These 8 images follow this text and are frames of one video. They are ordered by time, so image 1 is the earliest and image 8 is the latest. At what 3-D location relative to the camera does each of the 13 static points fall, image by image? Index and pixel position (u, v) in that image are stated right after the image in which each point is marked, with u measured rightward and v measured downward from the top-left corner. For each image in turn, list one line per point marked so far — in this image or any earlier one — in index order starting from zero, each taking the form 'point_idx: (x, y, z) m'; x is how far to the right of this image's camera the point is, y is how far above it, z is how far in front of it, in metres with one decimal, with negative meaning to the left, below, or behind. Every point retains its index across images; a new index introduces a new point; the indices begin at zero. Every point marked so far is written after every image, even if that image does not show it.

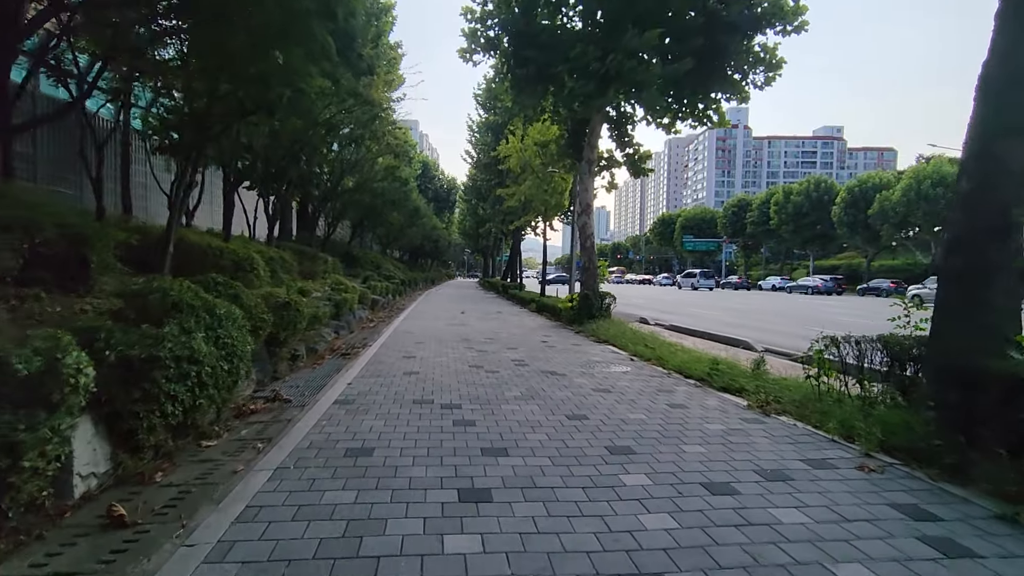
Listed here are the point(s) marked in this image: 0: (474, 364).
0: (-0.6, -1.3, +9.4) m
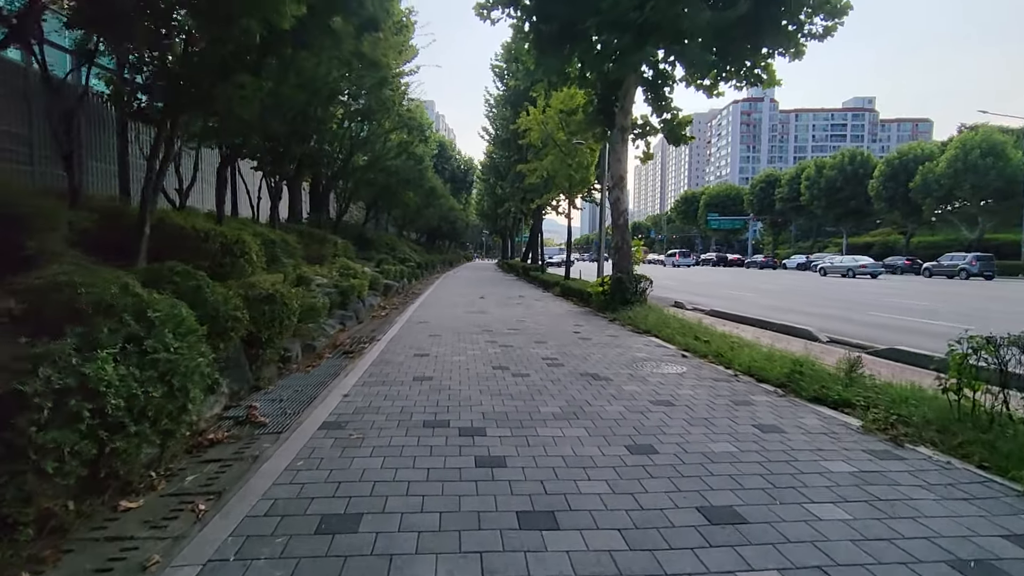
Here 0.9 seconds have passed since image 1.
0: (-0.2, -1.1, +7.9) m
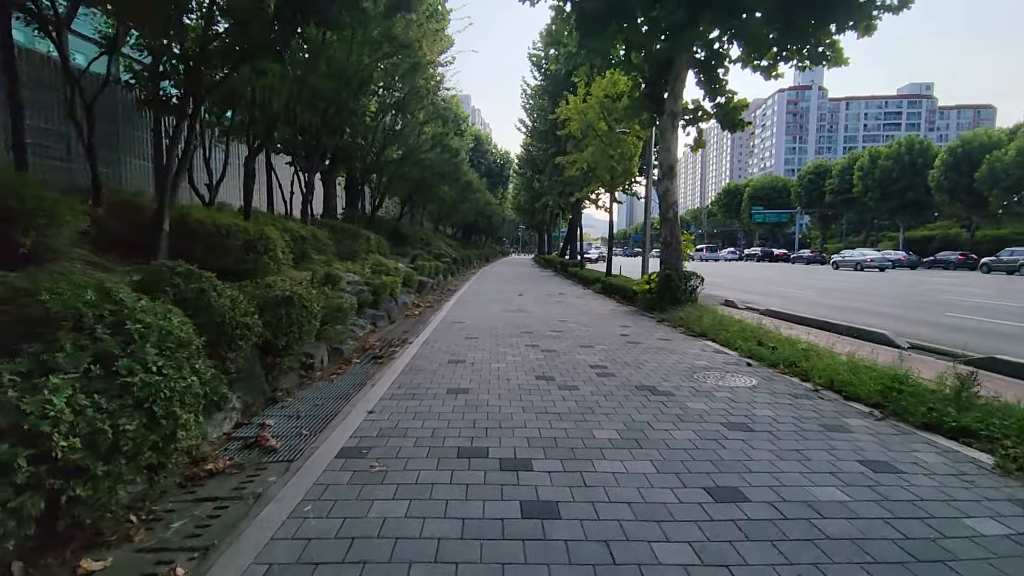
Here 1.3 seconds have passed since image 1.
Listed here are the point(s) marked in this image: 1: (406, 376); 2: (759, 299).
0: (+0.4, -1.1, +7.1) m
1: (-1.3, -1.1, +6.8) m
2: (+8.2, -0.4, +18.6) m
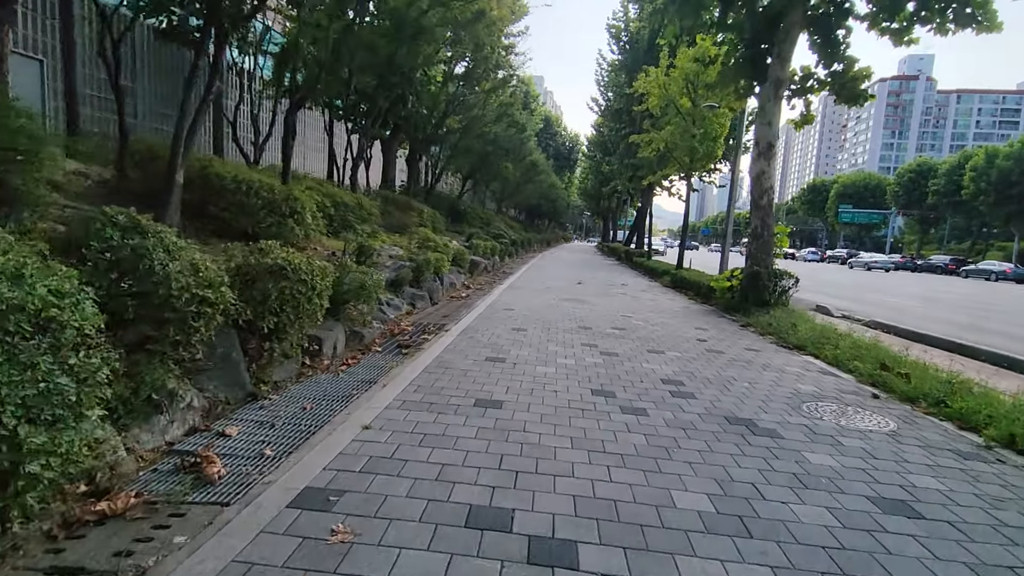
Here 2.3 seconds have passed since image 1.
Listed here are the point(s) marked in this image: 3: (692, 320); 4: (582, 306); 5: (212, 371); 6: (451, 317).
0: (+0.9, -0.9, +5.6) m
1: (-0.8, -0.8, +5.4) m
2: (+9.9, -0.5, +16.1) m
3: (+3.5, -0.6, +10.7) m
4: (+1.5, -0.4, +11.5) m
5: (-2.1, -0.6, +4.1) m
6: (-0.9, -0.5, +8.9) m
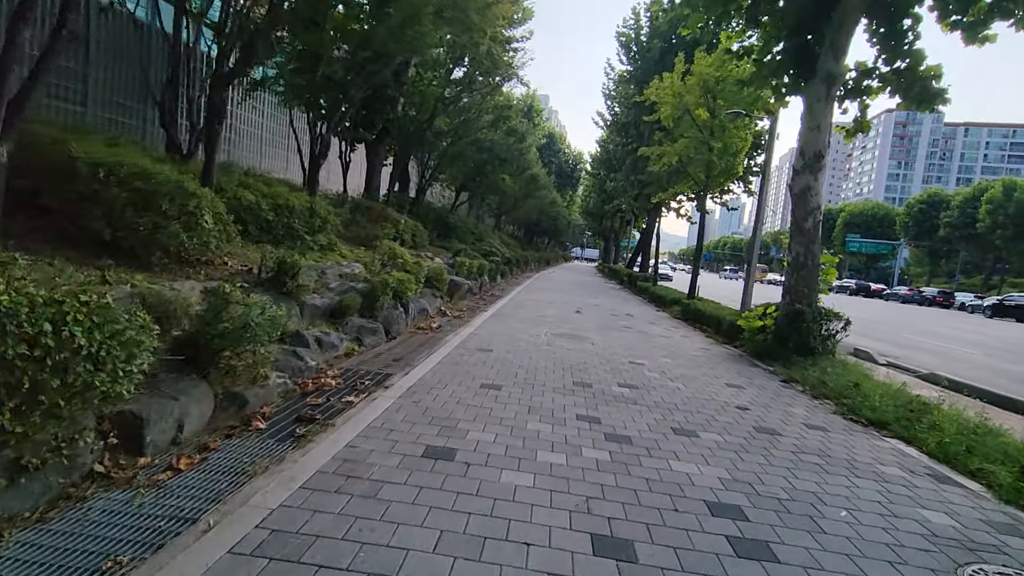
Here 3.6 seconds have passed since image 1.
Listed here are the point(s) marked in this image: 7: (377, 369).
0: (+0.6, -1.3, +3.3) m
1: (-1.1, -1.2, +3.1) m
2: (+9.6, -1.6, +13.9) m
3: (+3.1, -1.2, +8.4) m
4: (+1.1, -1.0, +9.2) m
5: (-2.4, -0.8, +1.8) m
6: (-1.2, -0.9, +6.6) m
7: (-1.5, -0.9, +6.1) m
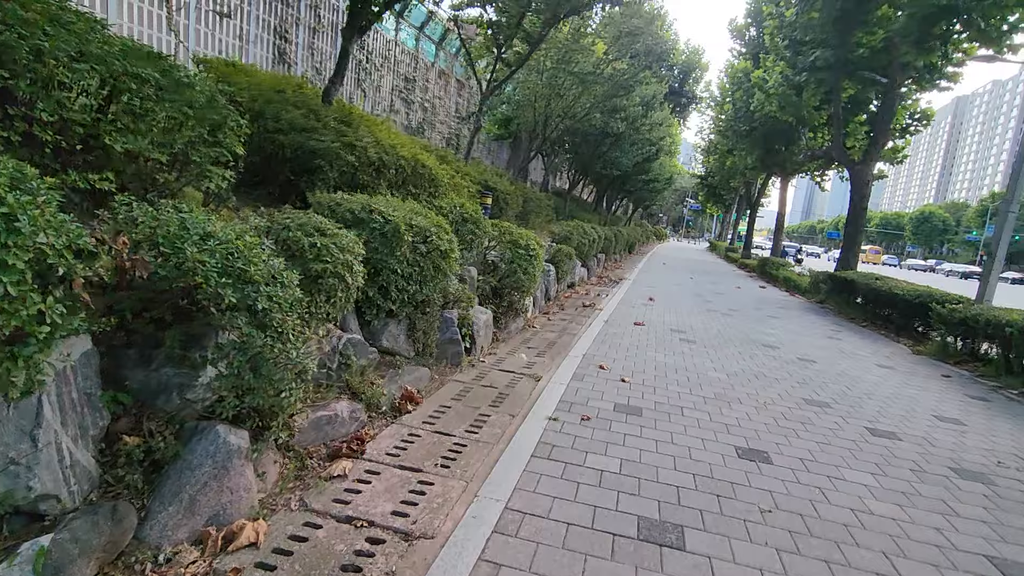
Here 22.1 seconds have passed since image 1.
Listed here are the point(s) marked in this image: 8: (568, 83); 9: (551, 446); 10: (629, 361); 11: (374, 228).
0: (+1.7, -1.2, +3.8) m
1: (0.0, -1.0, +4.0) m
2: (+12.3, -1.2, +12.8) m
3: (+5.1, -0.9, +8.5) m
4: (+3.2, -0.6, +9.6) m
5: (-1.5, -0.7, +2.9) m
6: (+0.5, -0.6, +7.4) m
7: (+0.1, -0.6, +6.9) m
8: (+1.5, +5.4, +14.6) m
9: (+0.2, -1.0, +4.0) m
10: (+1.2, -0.8, +6.6) m
11: (-1.1, +0.5, +4.3) m
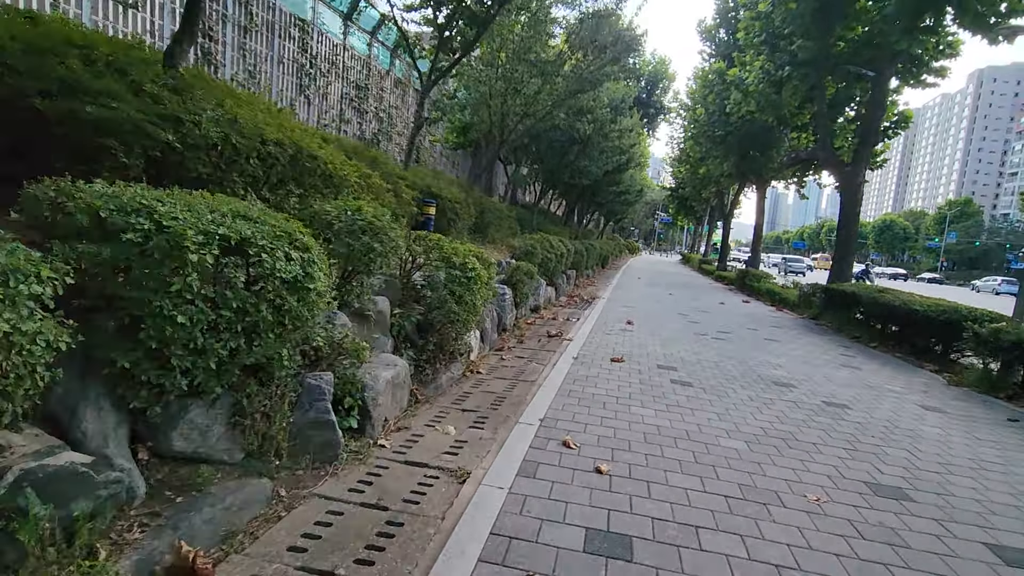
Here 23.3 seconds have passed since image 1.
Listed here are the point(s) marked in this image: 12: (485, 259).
0: (+1.2, -1.4, +2.0) m
1: (-0.5, -1.2, +2.0) m
2: (+11.4, -1.3, +11.4) m
3: (+4.4, -1.2, +6.8) m
4: (+2.5, -0.9, +7.8) m
5: (-2.0, -0.9, +0.9) m
6: (-0.2, -0.9, +5.5) m
7: (-0.5, -0.9, +5.0) m
8: (+0.4, +4.8, +12.9) m
9: (-0.3, -1.2, +2.1) m
10: (+0.7, -1.0, +4.7) m
11: (-1.6, +0.2, +2.3) m
12: (-0.4, +0.4, +7.0) m
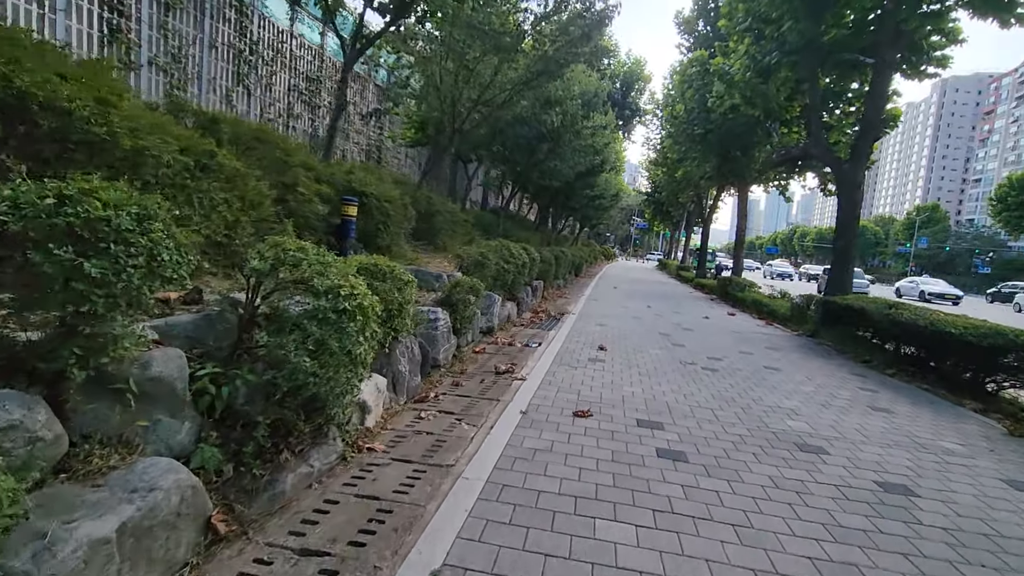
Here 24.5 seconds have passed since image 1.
0: (+0.7, -1.6, +0.1) m
1: (-0.9, -1.4, +0.1) m
2: (+10.6, -1.6, +9.9) m
3: (+3.7, -1.4, +5.0) m
4: (+1.8, -1.2, +5.9) m
5: (-2.4, -1.1, -1.2) m
6: (-0.8, -1.2, +3.6) m
7: (-1.1, -1.2, +3.0) m
8: (-0.6, +4.5, +11.0) m
9: (-0.8, -1.4, +0.1) m
10: (+0.1, -1.3, +2.7) m
11: (-2.1, 0.0, +0.3) m
12: (-1.0, +0.1, +5.0) m
